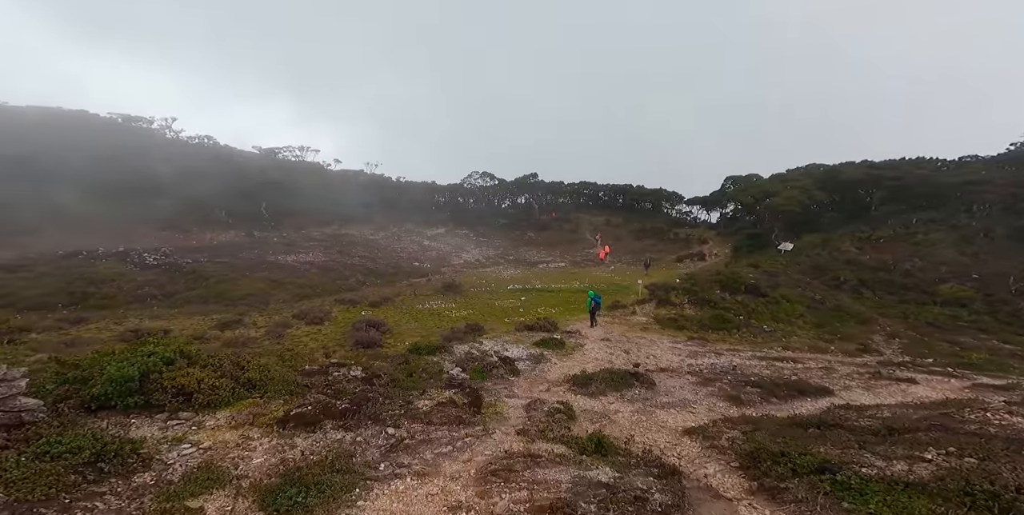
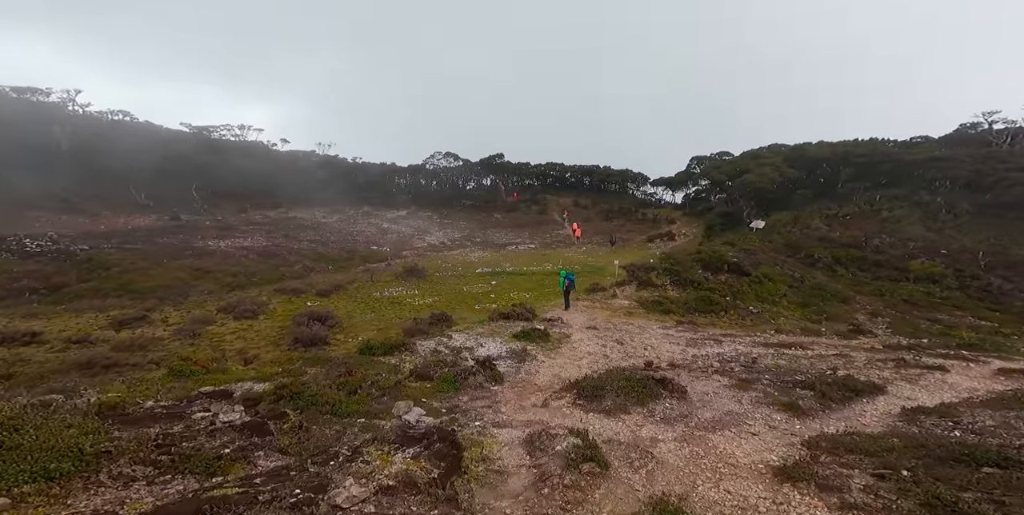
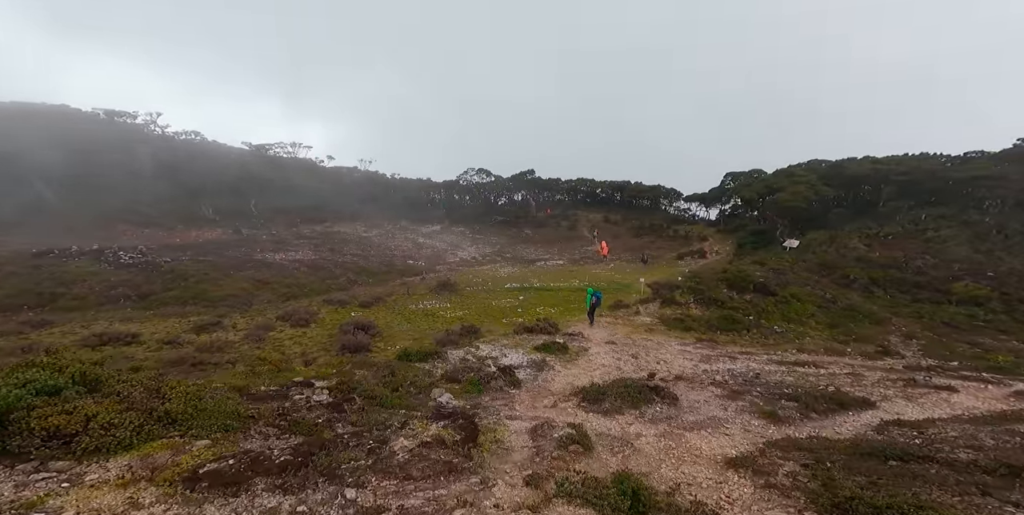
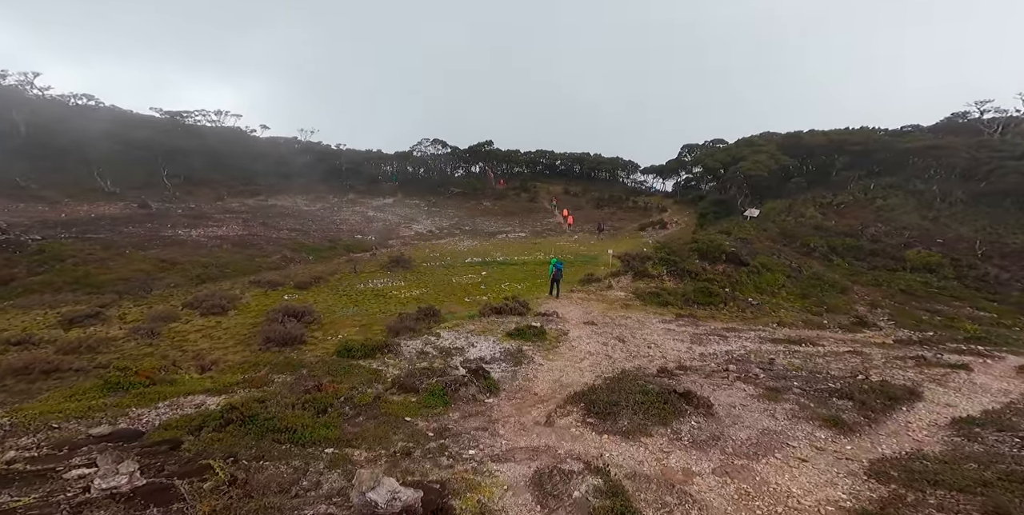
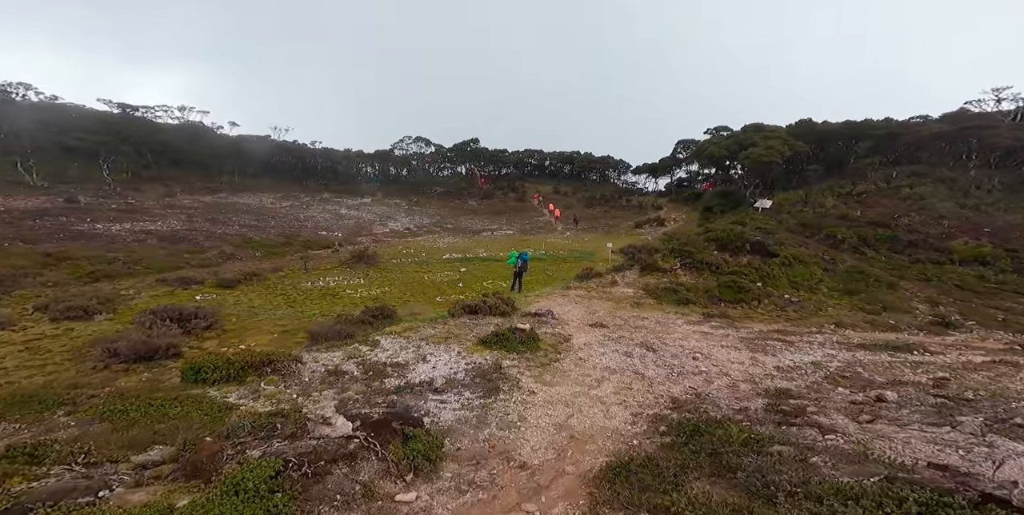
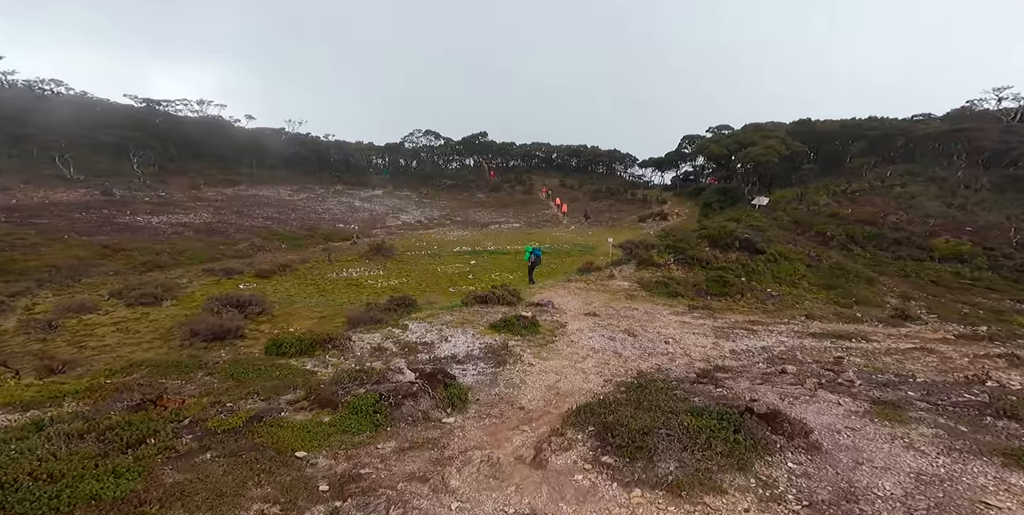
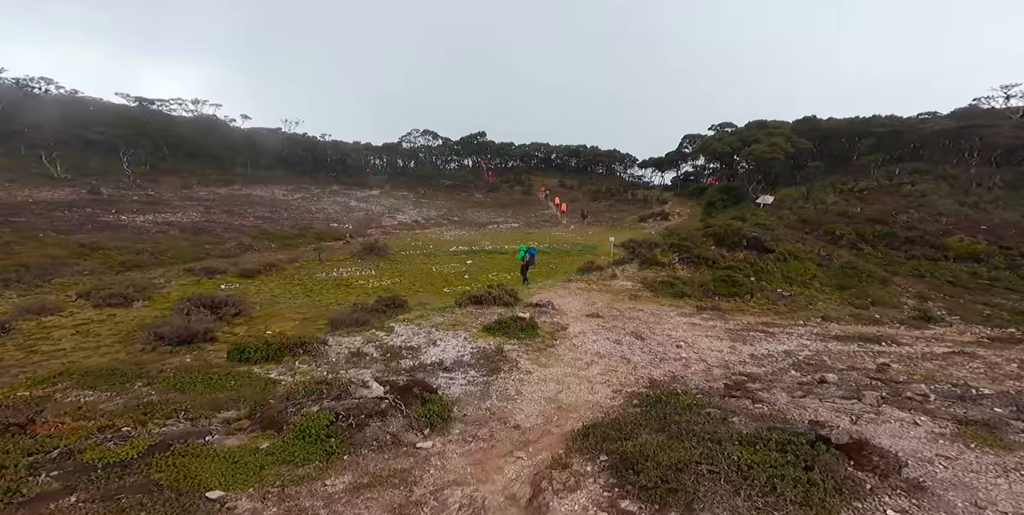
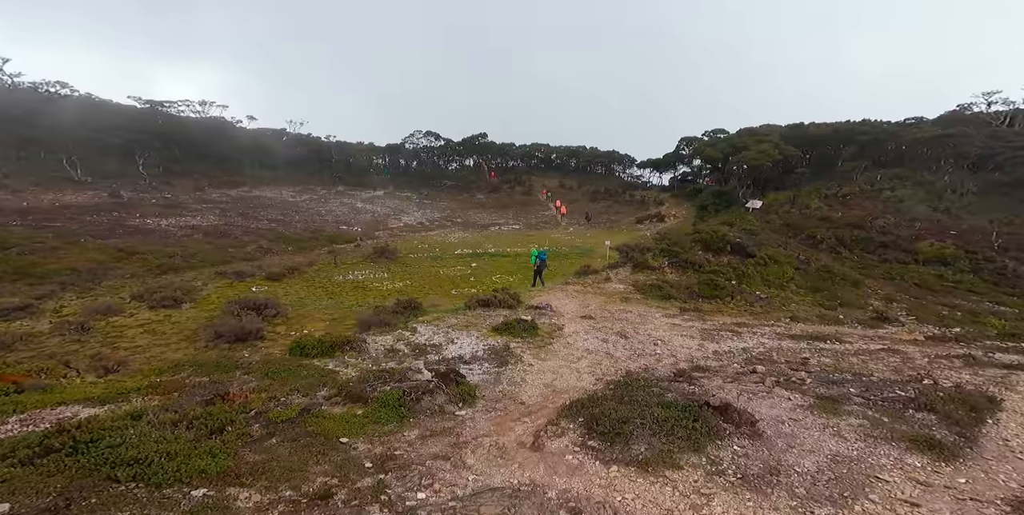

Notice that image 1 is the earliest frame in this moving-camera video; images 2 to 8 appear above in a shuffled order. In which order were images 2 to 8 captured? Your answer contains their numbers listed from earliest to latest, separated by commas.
3, 2, 4, 8, 6, 7, 5
